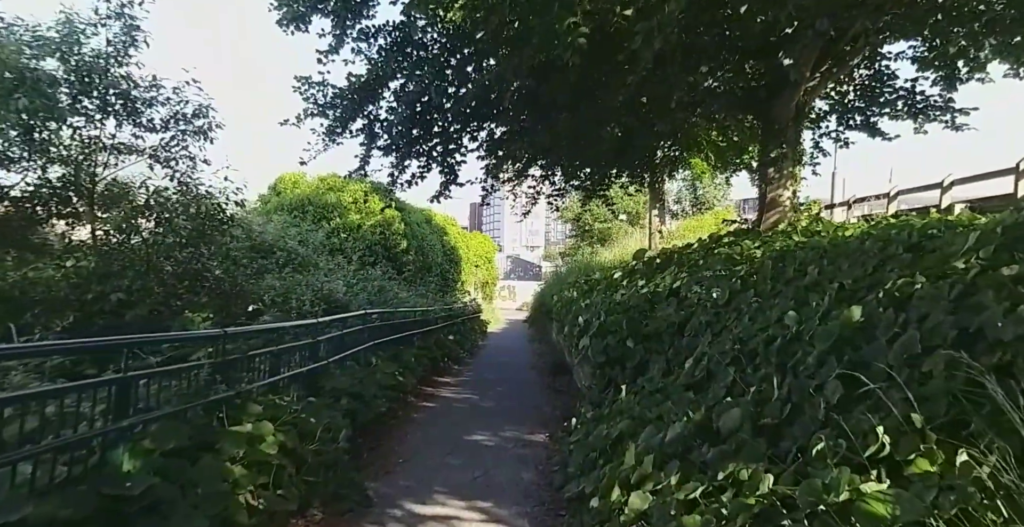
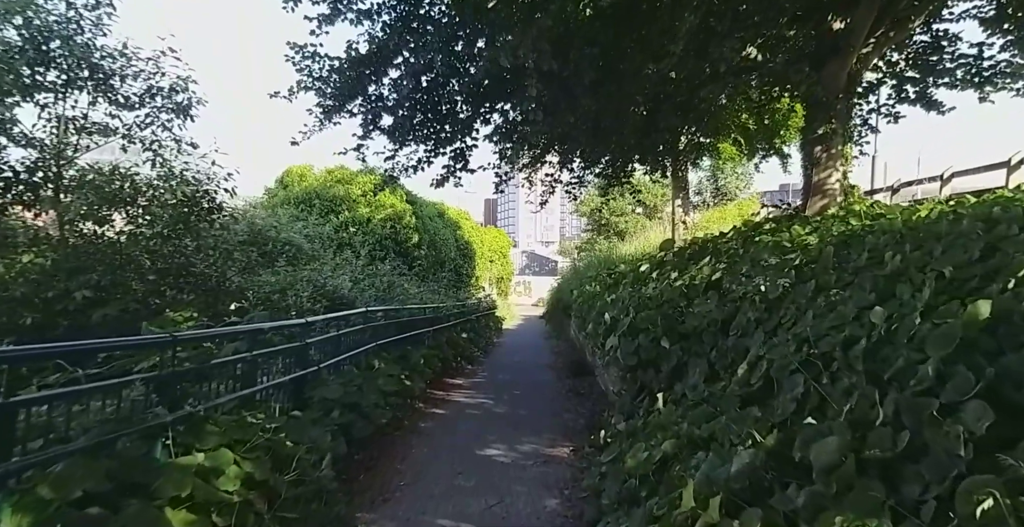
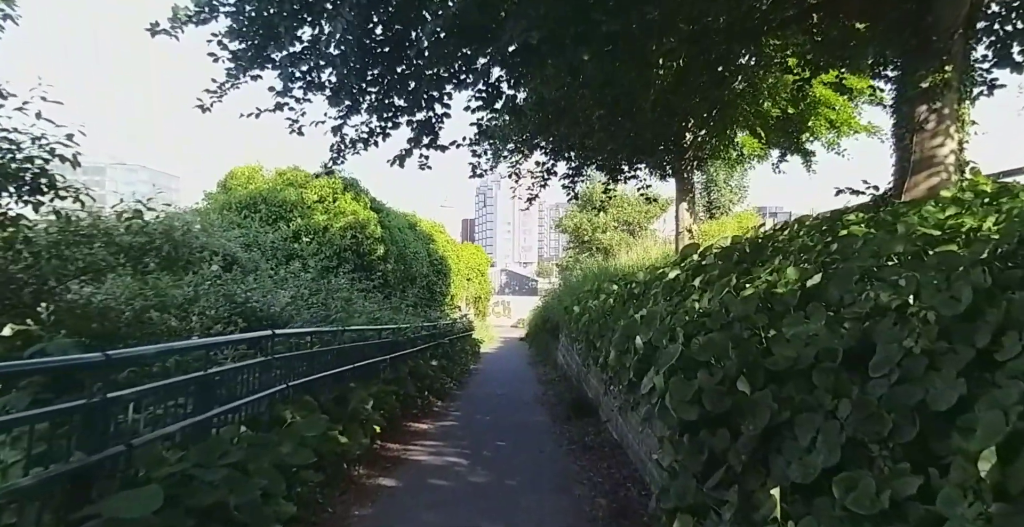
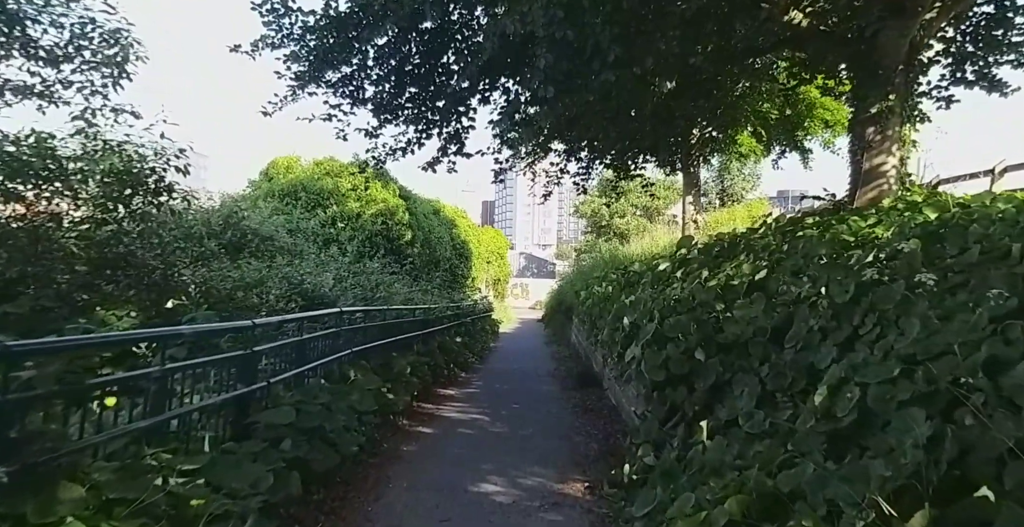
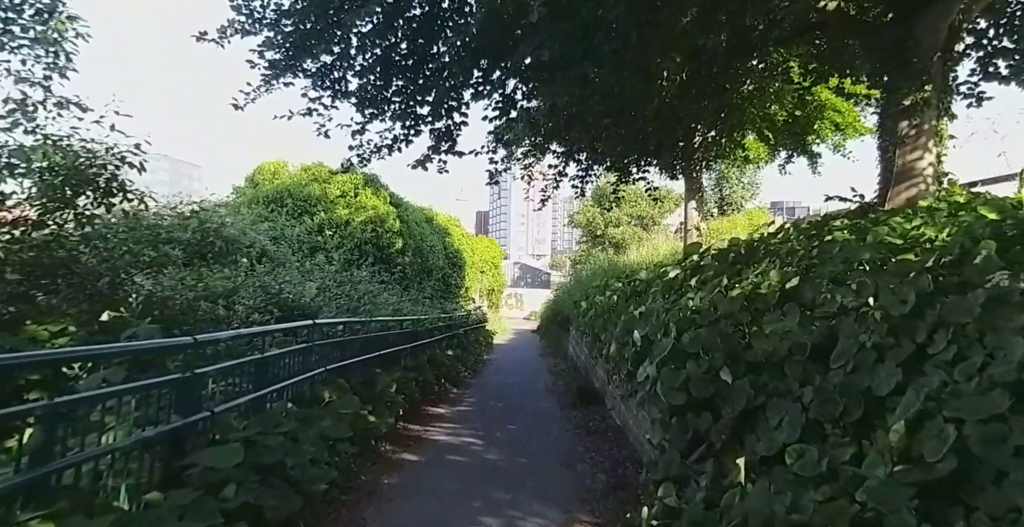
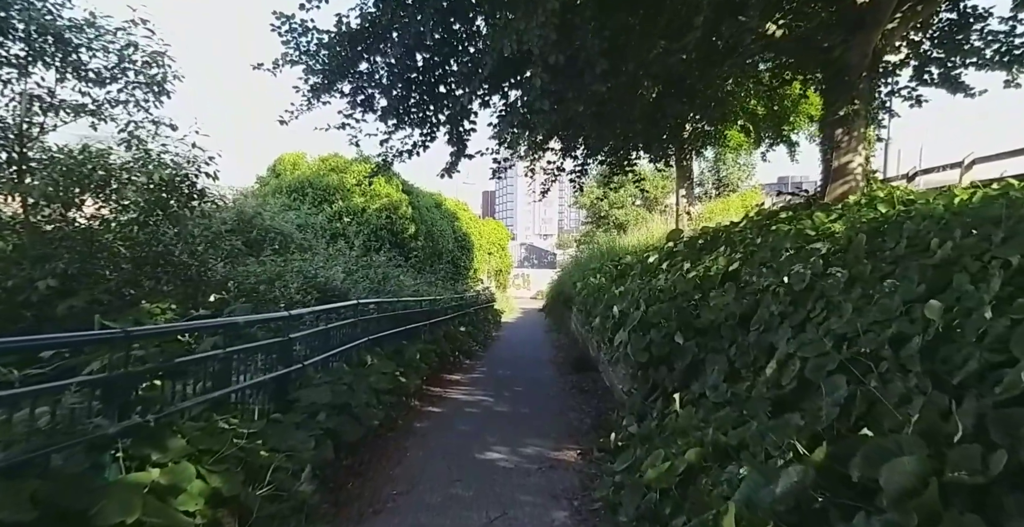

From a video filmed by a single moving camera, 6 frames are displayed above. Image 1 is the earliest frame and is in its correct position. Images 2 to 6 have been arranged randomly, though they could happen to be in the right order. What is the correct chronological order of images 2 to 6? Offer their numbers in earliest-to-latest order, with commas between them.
2, 6, 4, 5, 3
